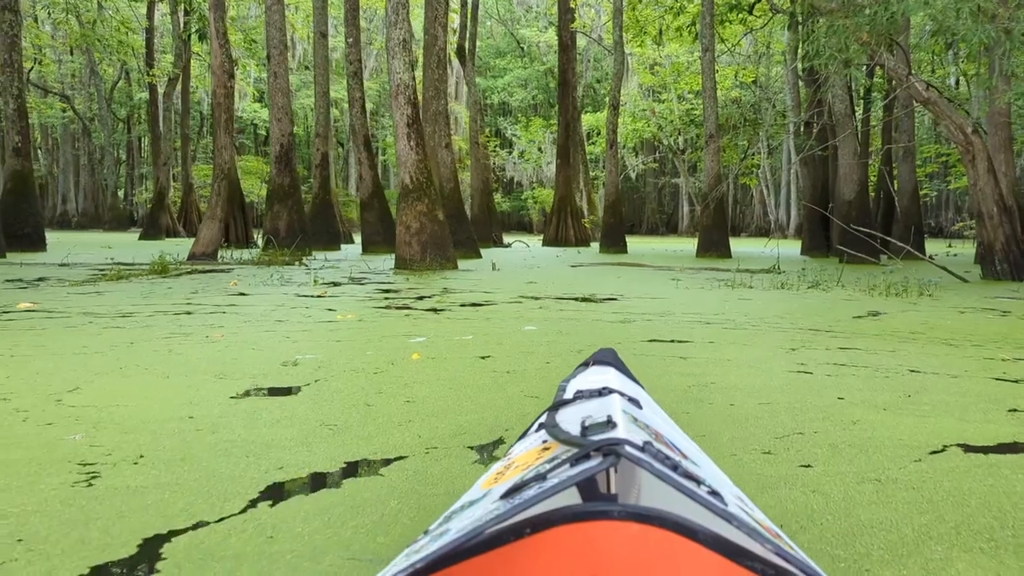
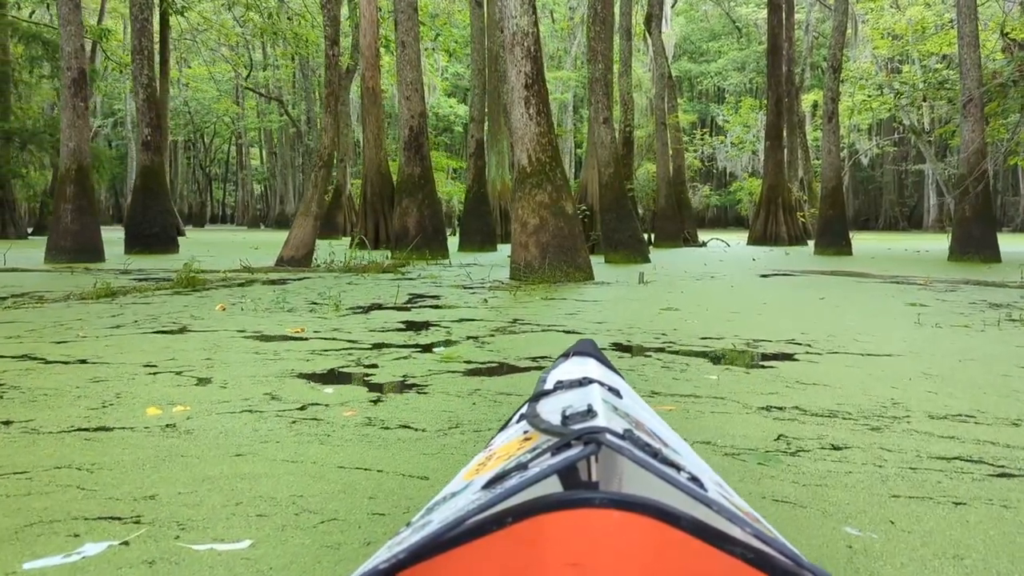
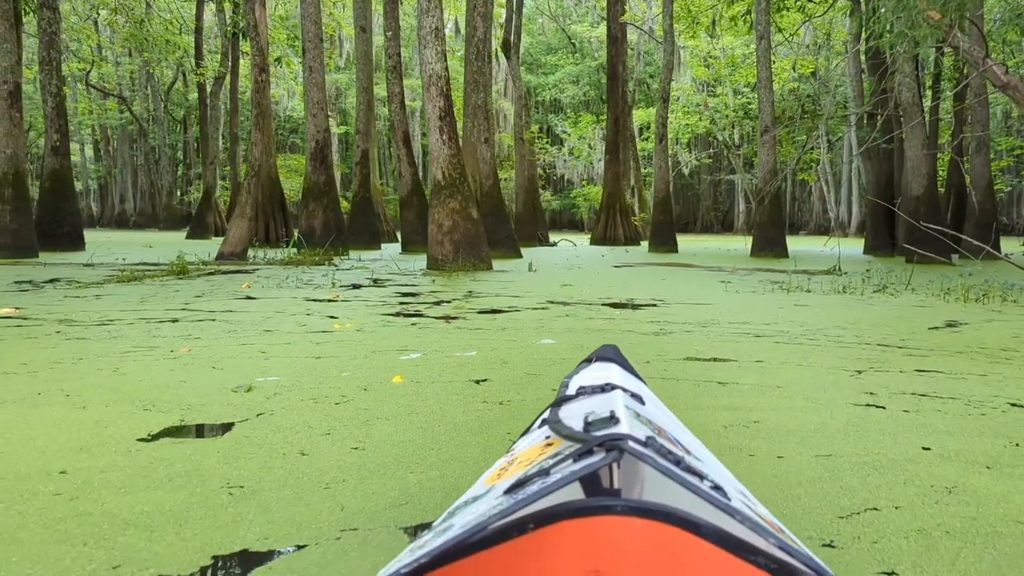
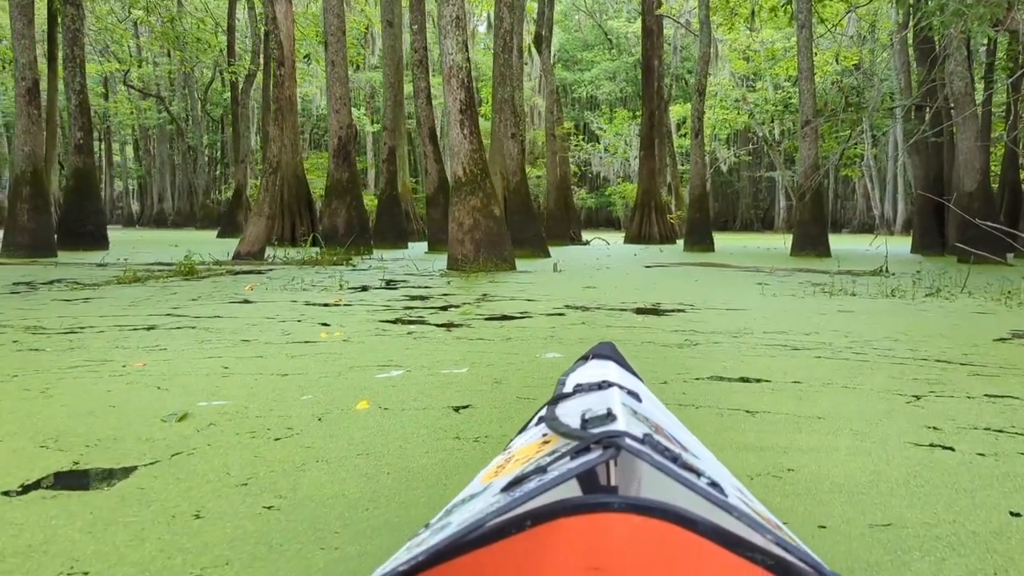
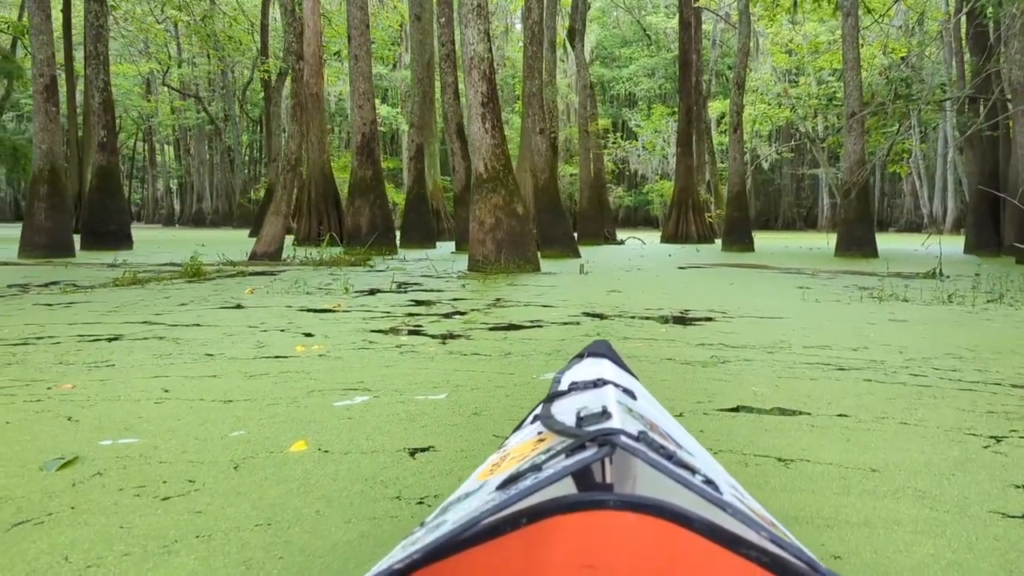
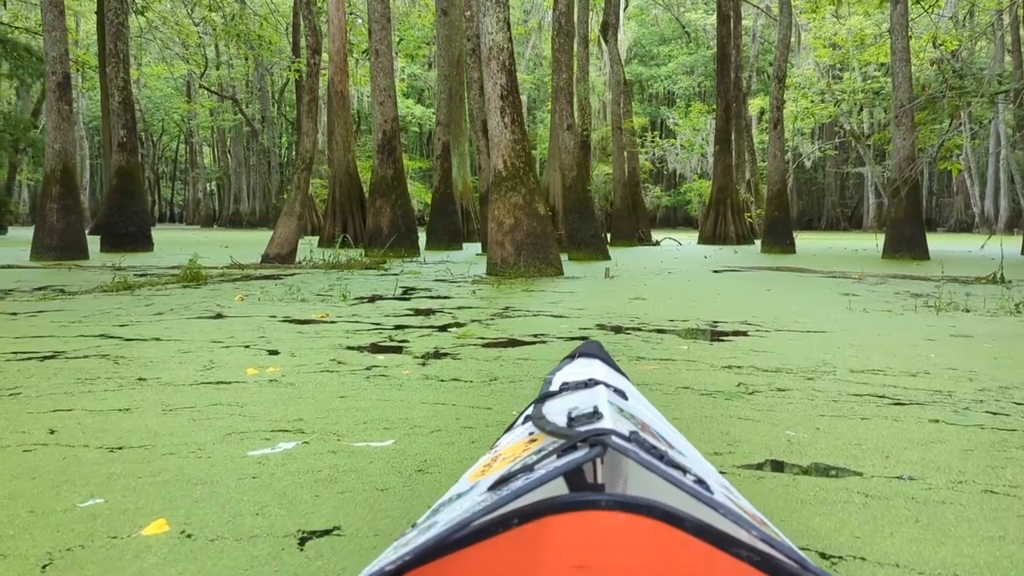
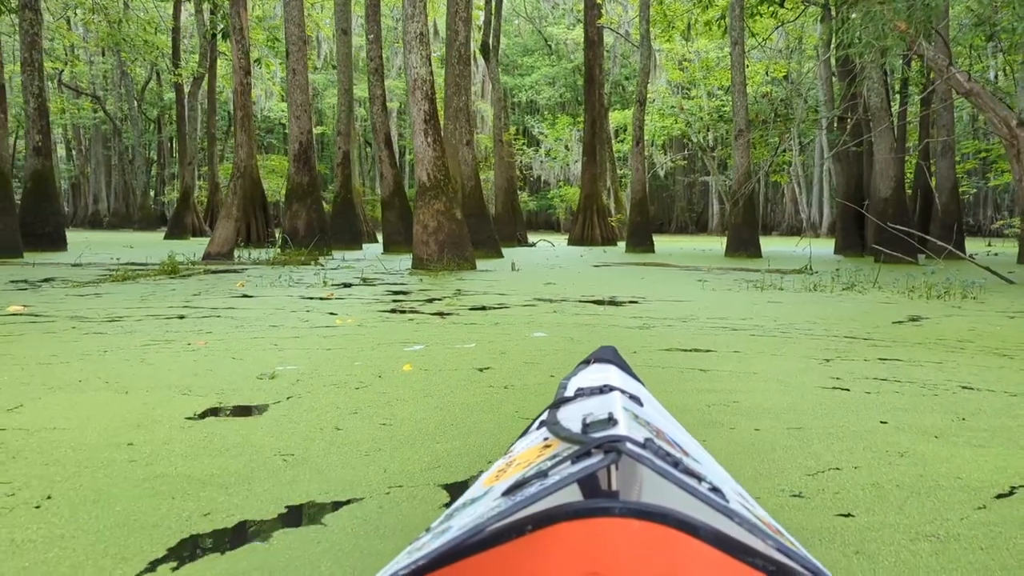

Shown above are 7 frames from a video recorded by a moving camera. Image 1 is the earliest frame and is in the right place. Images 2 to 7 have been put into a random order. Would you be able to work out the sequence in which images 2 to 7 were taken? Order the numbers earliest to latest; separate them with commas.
7, 3, 4, 5, 6, 2
